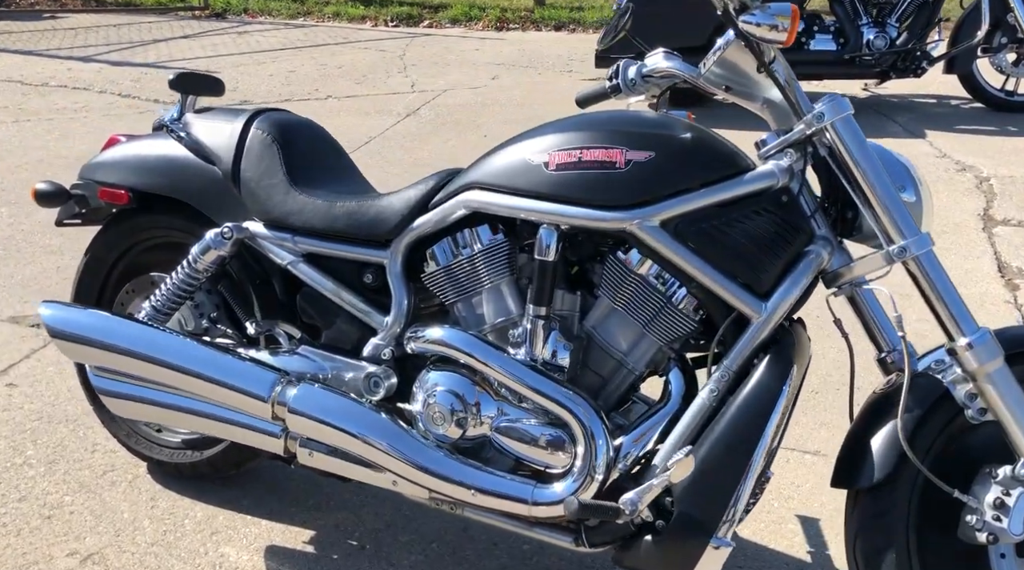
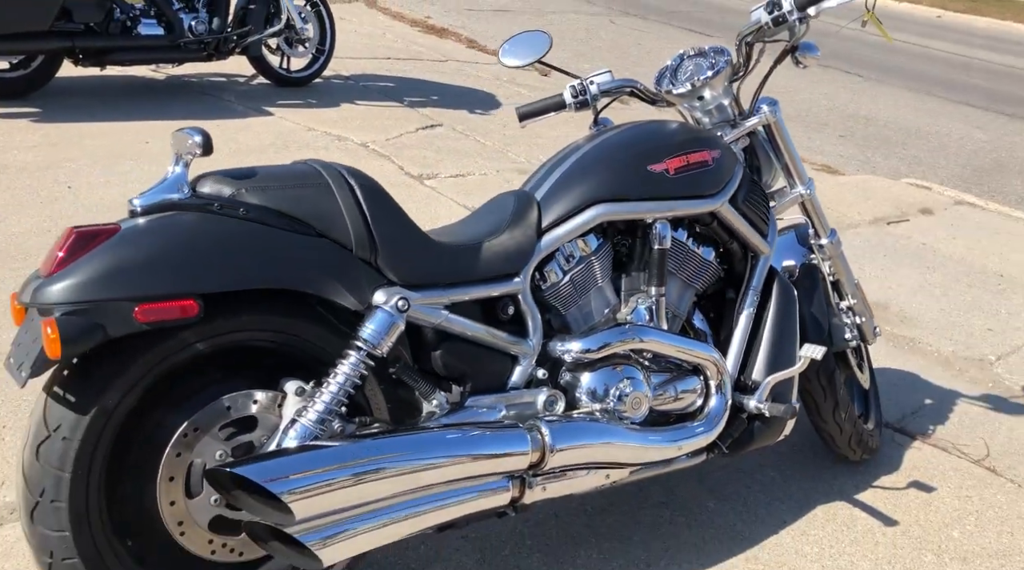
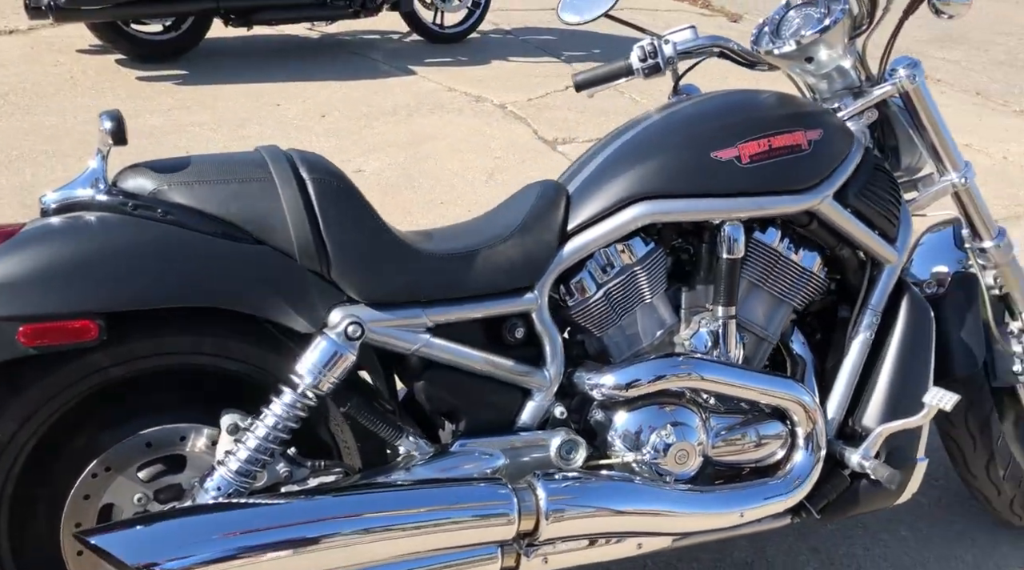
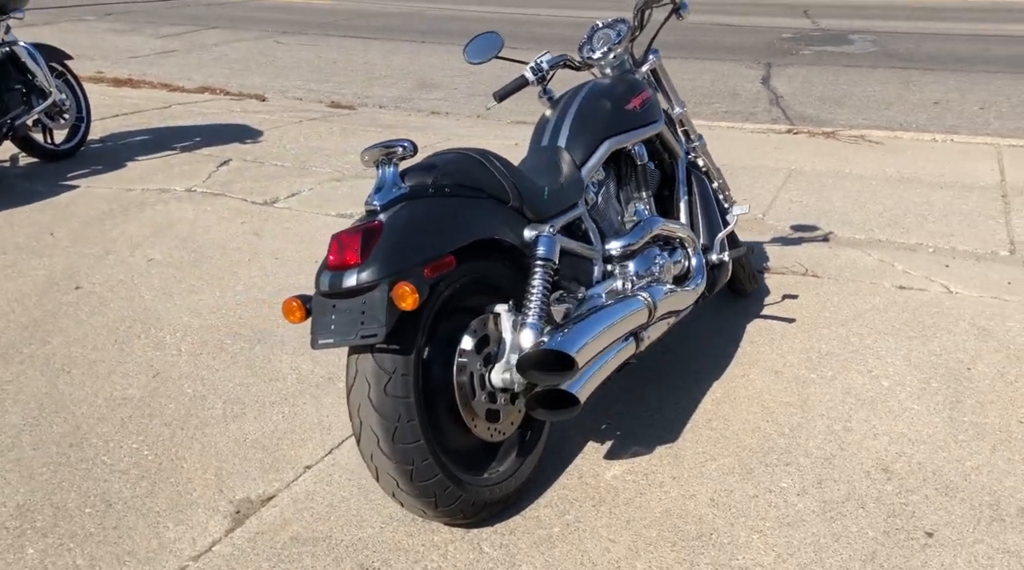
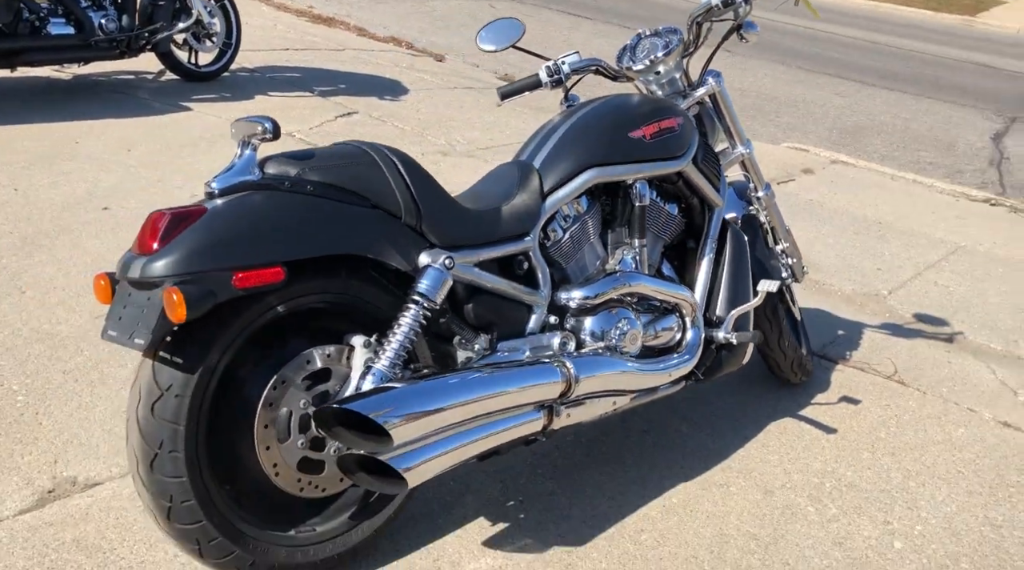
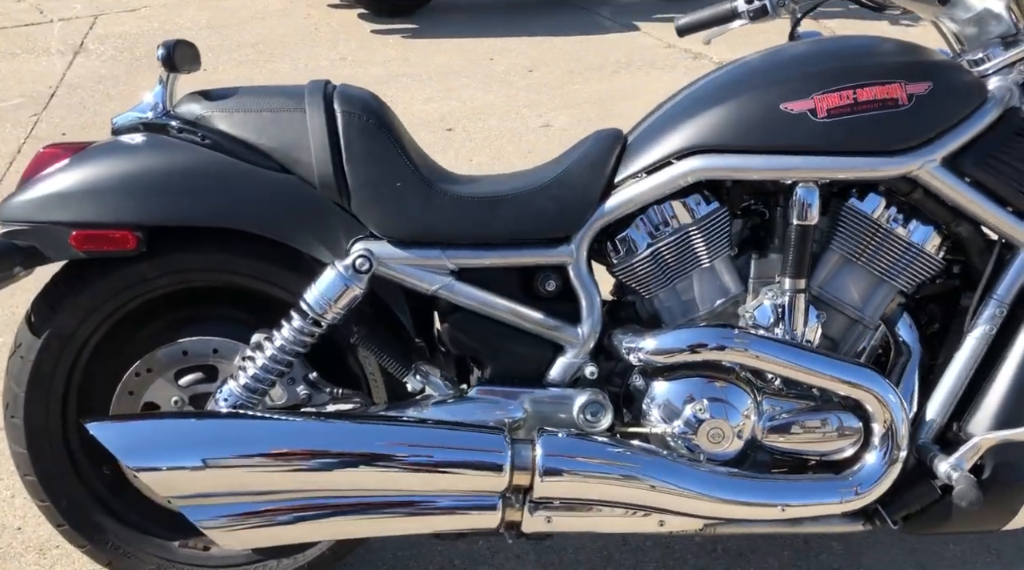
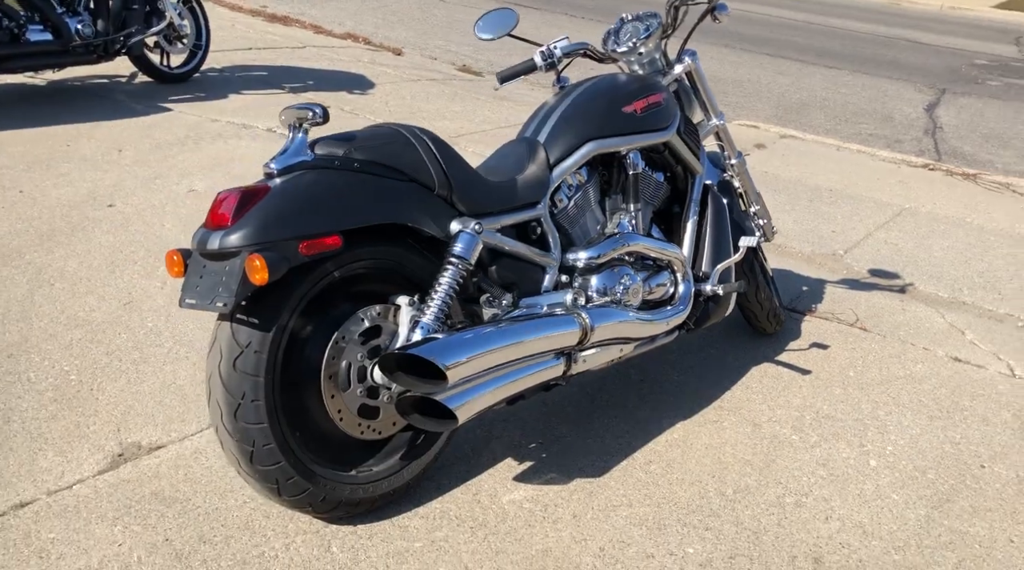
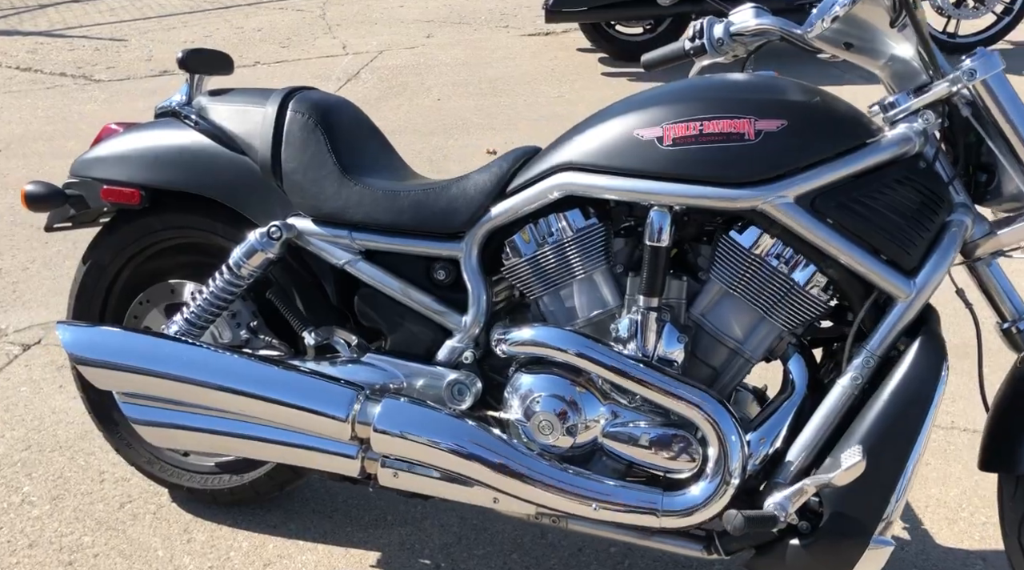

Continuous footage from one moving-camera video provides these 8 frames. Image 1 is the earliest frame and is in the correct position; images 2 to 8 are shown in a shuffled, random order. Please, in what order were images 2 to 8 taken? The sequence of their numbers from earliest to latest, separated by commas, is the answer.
8, 6, 3, 2, 5, 7, 4
